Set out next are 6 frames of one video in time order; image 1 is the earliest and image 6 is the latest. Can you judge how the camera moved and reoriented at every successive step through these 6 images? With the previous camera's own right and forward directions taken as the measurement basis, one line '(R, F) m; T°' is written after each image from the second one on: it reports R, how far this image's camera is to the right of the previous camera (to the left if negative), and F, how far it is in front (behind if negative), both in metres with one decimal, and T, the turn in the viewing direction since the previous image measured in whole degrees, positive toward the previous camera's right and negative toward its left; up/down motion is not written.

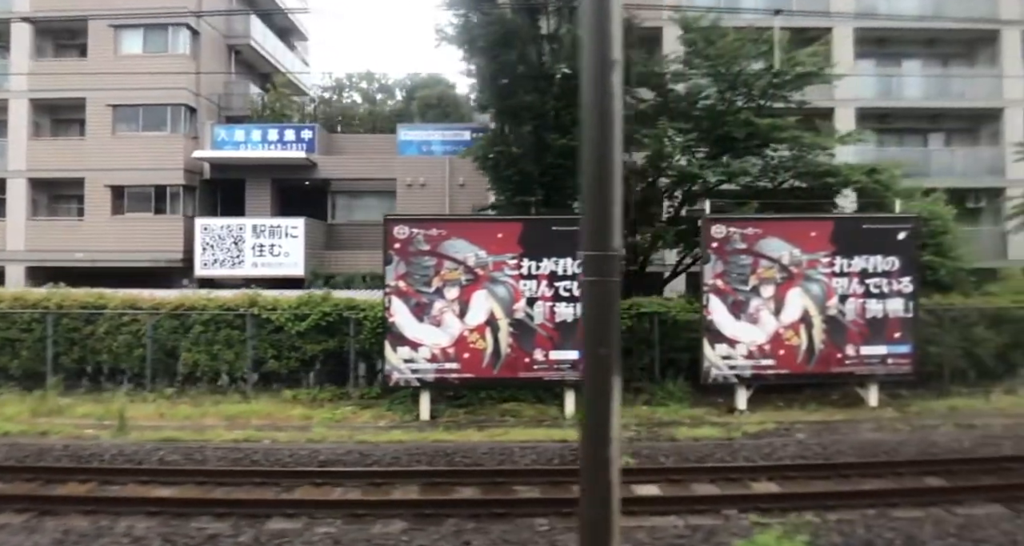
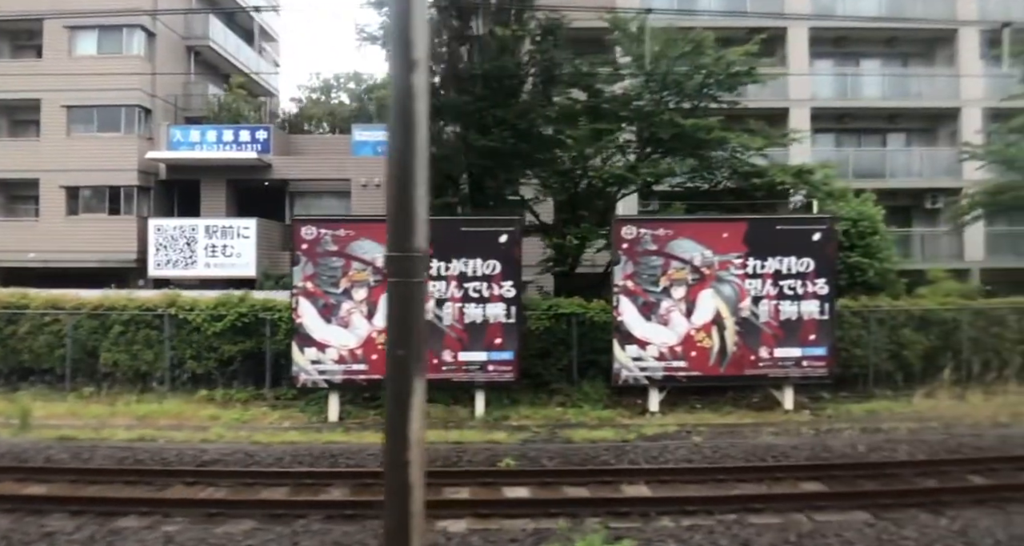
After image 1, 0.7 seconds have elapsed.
(+1.7, 0.0) m; -1°
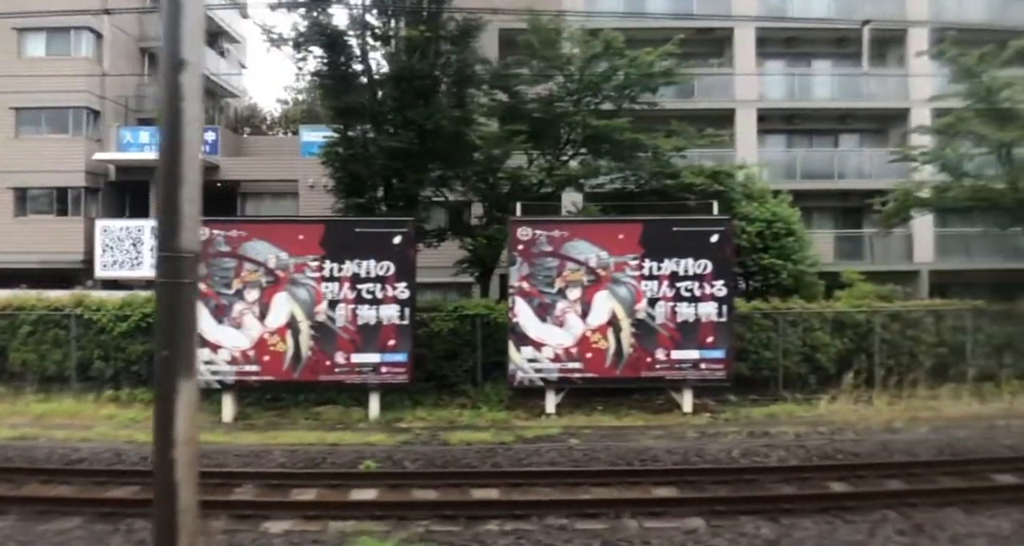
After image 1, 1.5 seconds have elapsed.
(+2.0, +0.1) m; -1°
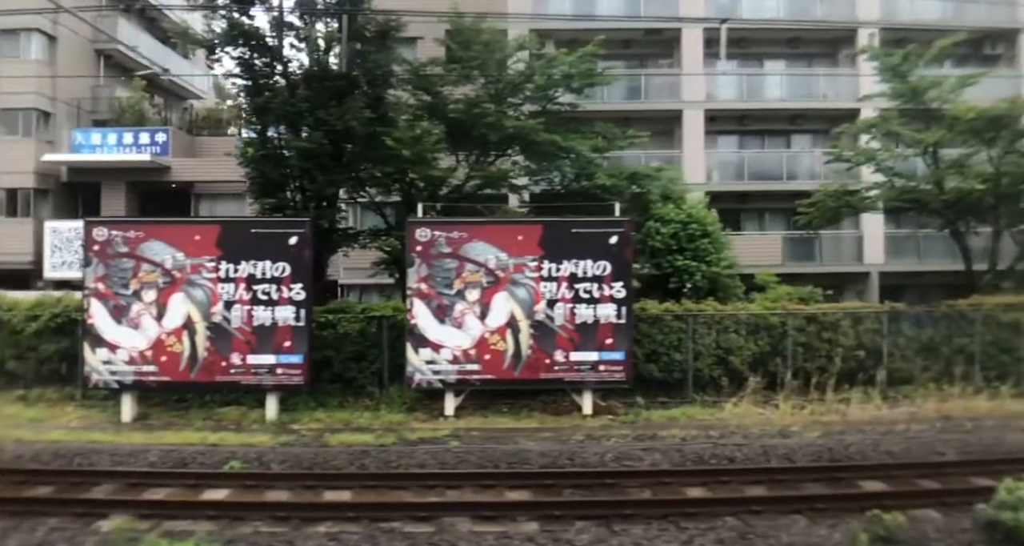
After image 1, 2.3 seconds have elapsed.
(+1.9, +0.1) m; -1°
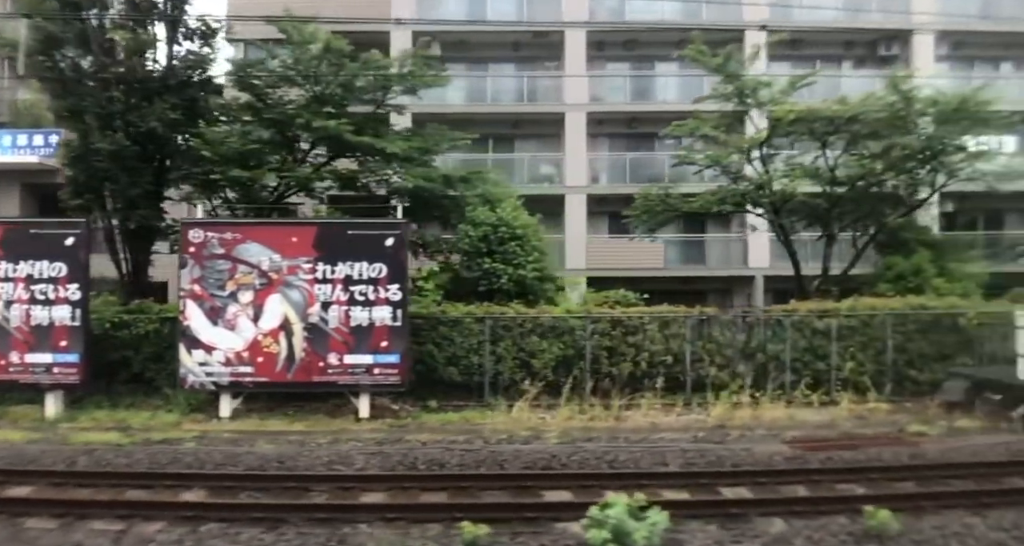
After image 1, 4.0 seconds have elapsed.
(+4.1, +0.1) m; -2°
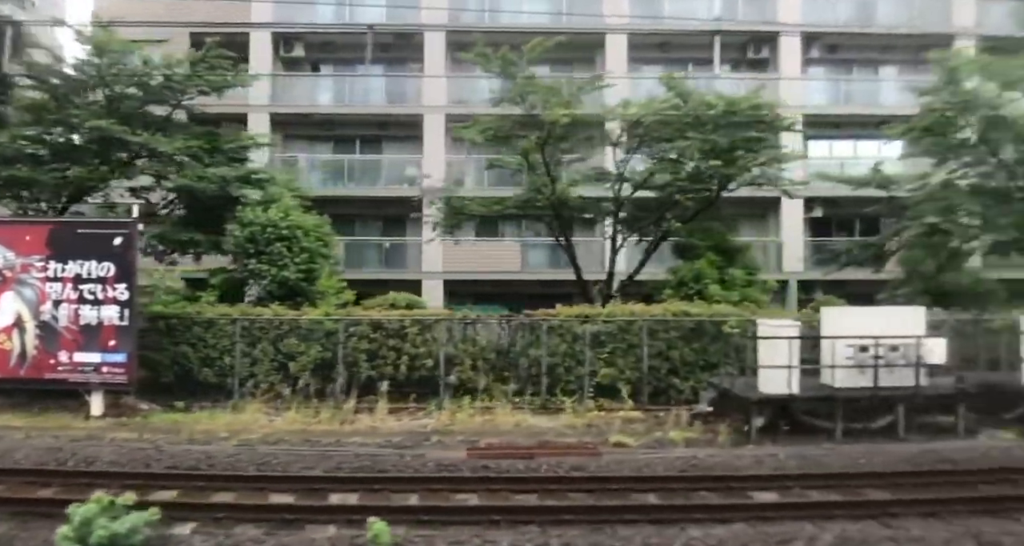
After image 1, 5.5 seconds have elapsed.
(+5.0, +0.2) m; -2°
